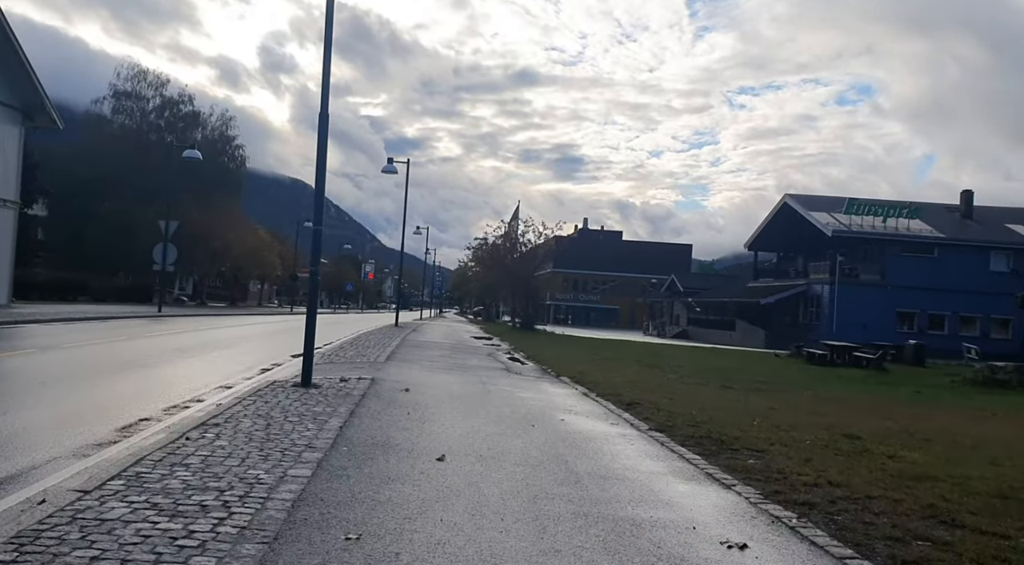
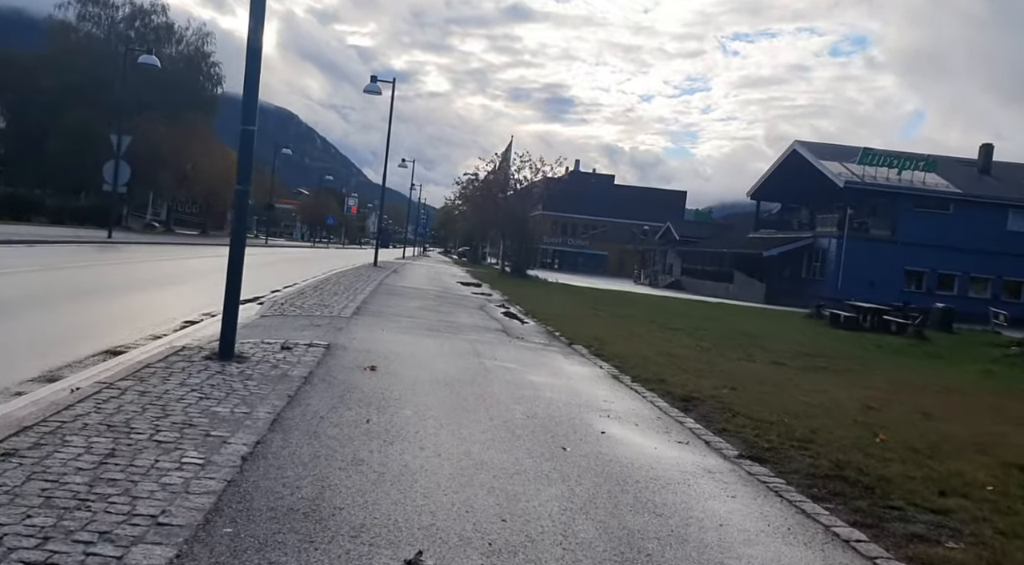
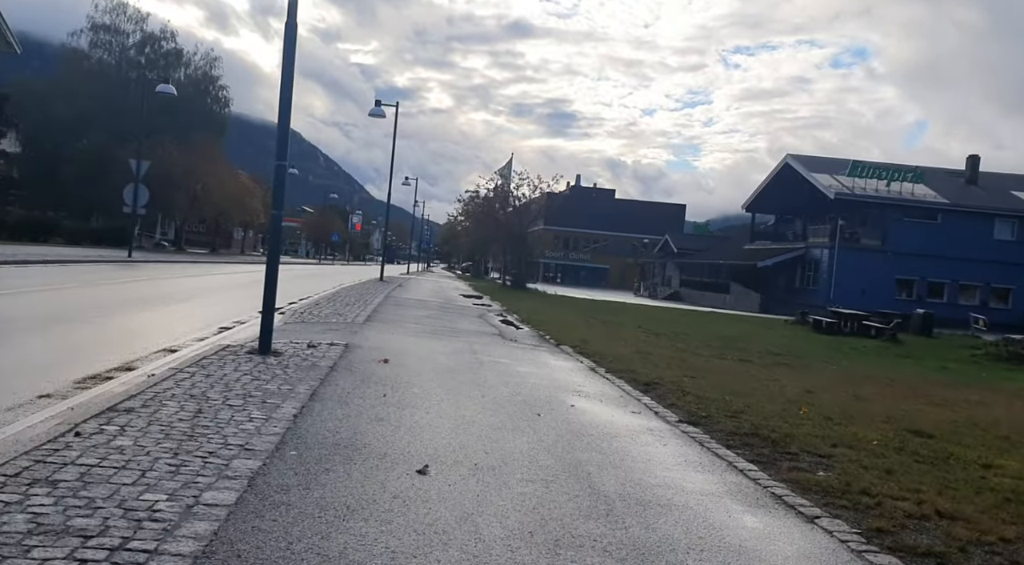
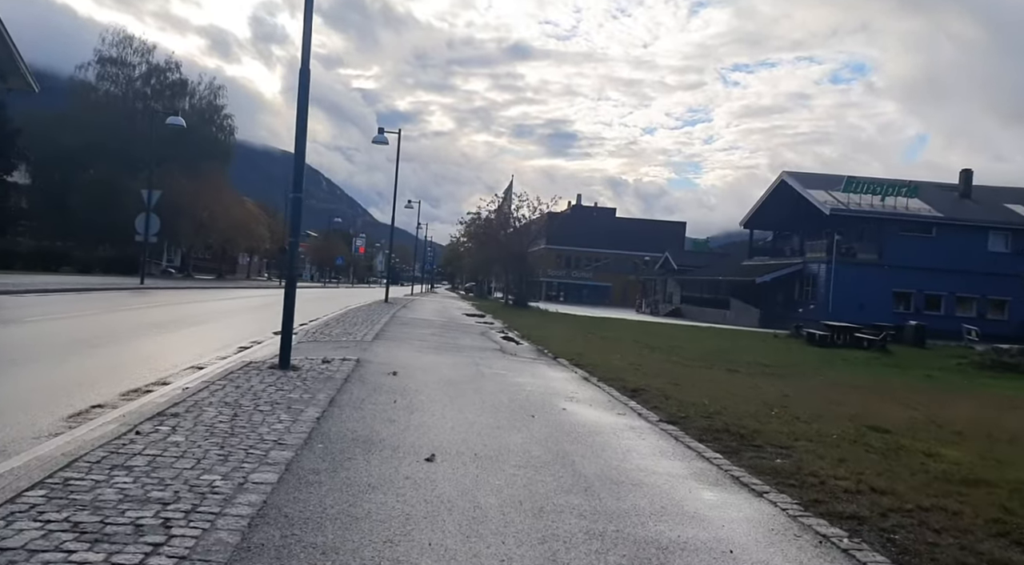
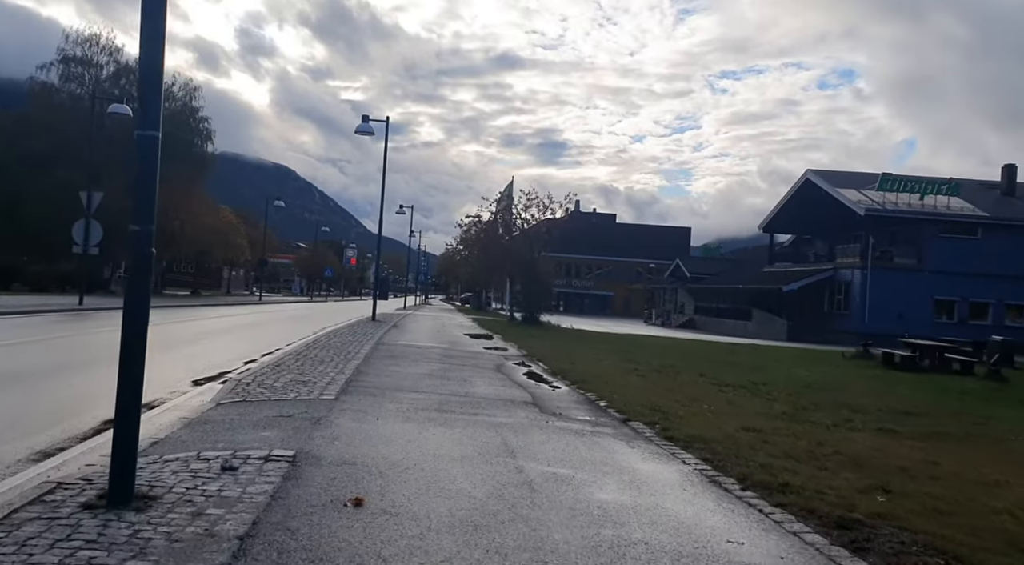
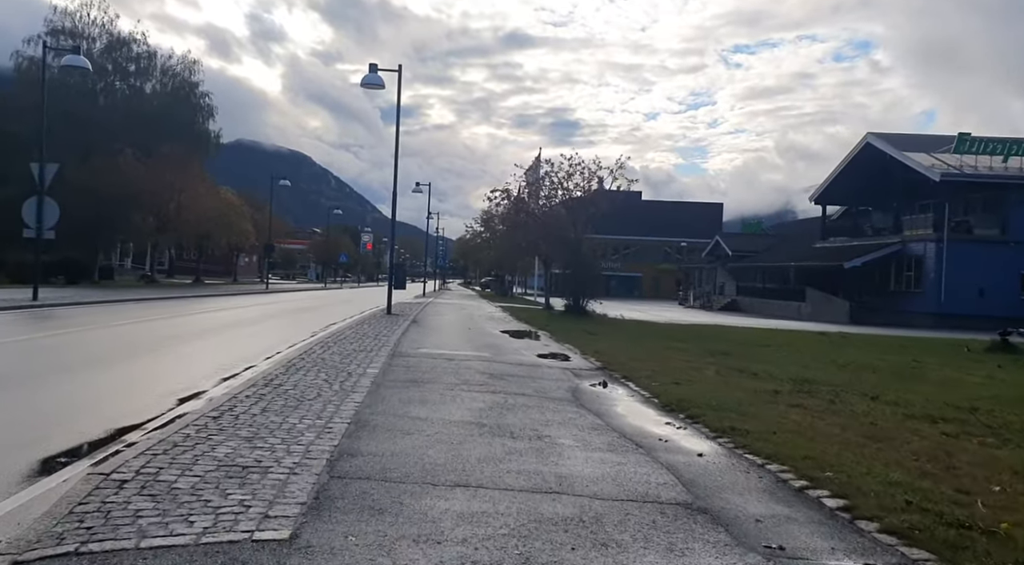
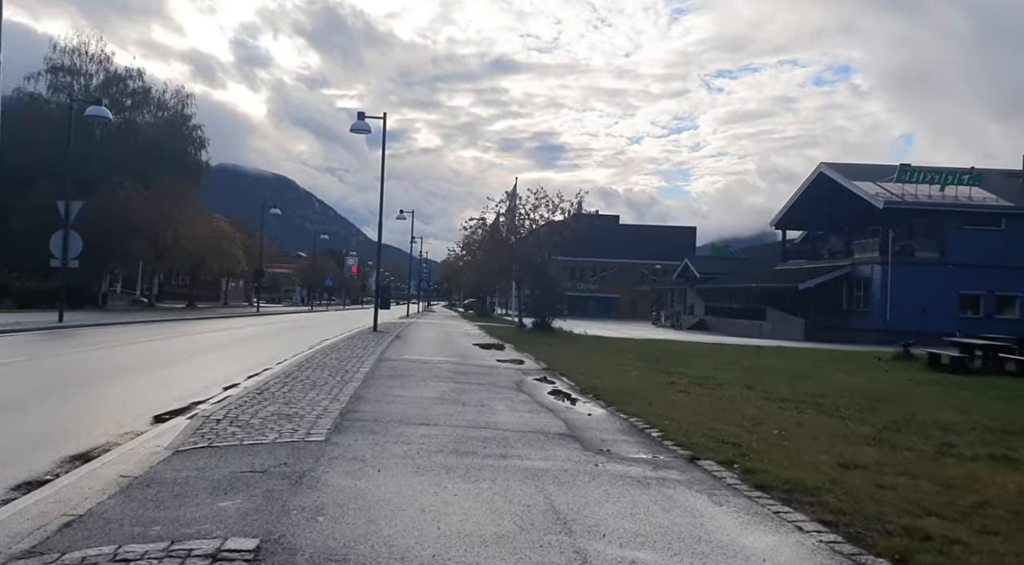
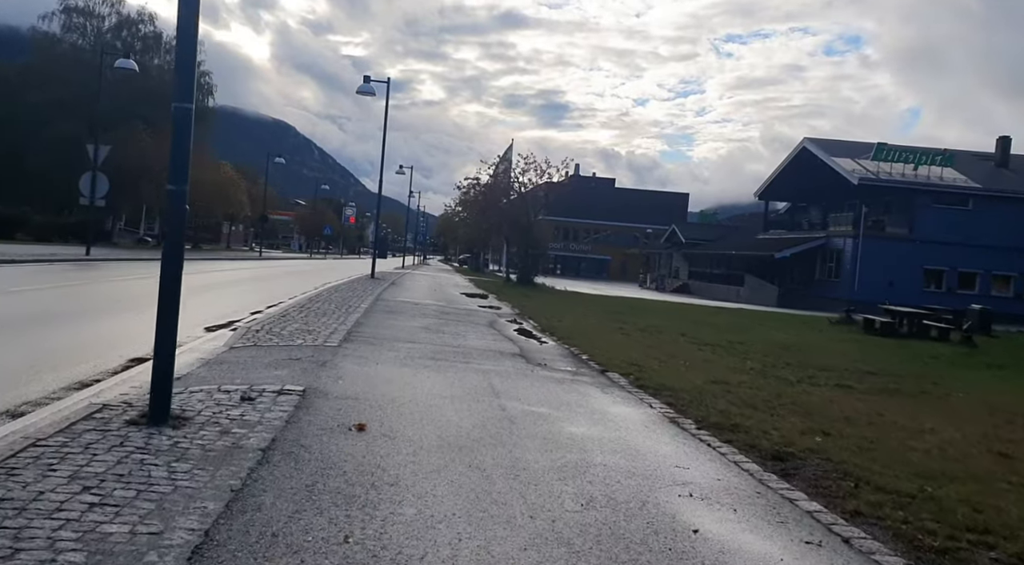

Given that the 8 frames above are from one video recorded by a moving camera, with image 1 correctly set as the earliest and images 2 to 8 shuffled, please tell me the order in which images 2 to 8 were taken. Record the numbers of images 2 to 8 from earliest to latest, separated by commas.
4, 3, 2, 8, 5, 7, 6
